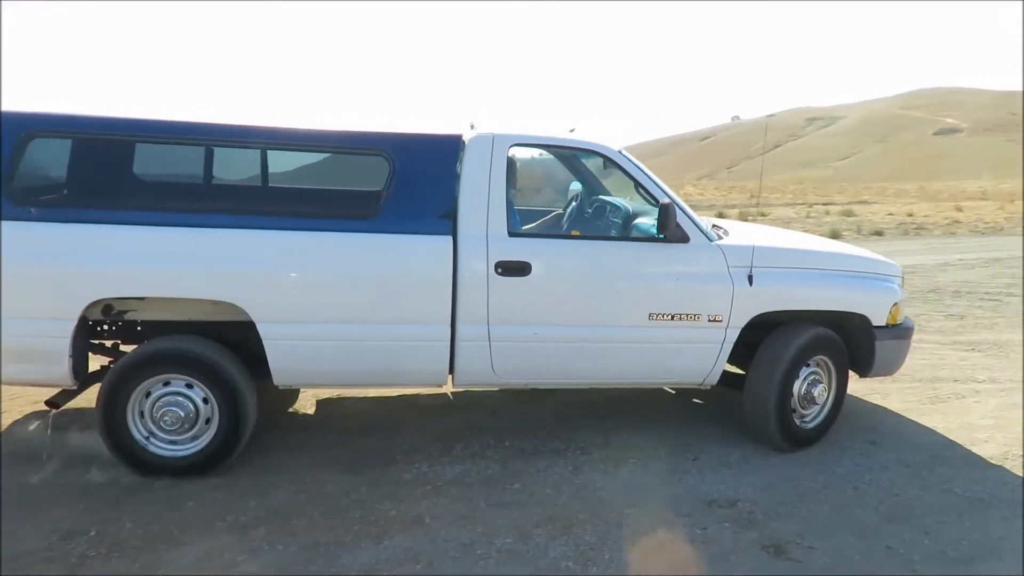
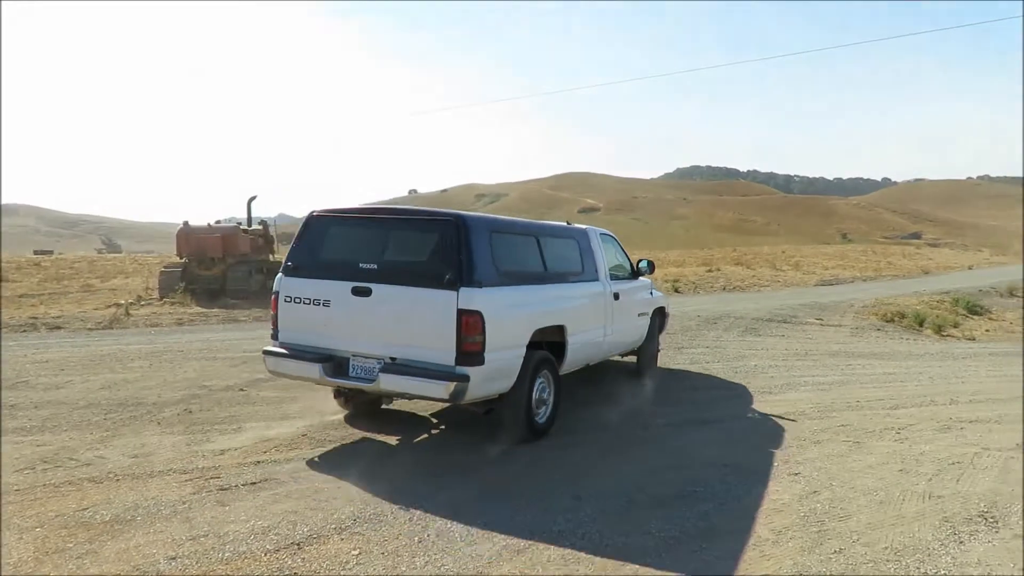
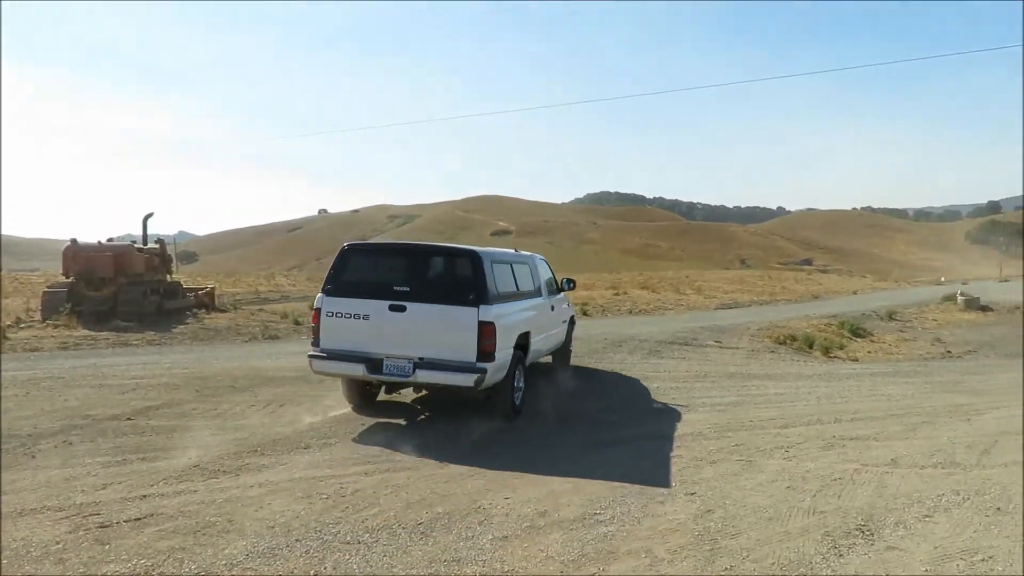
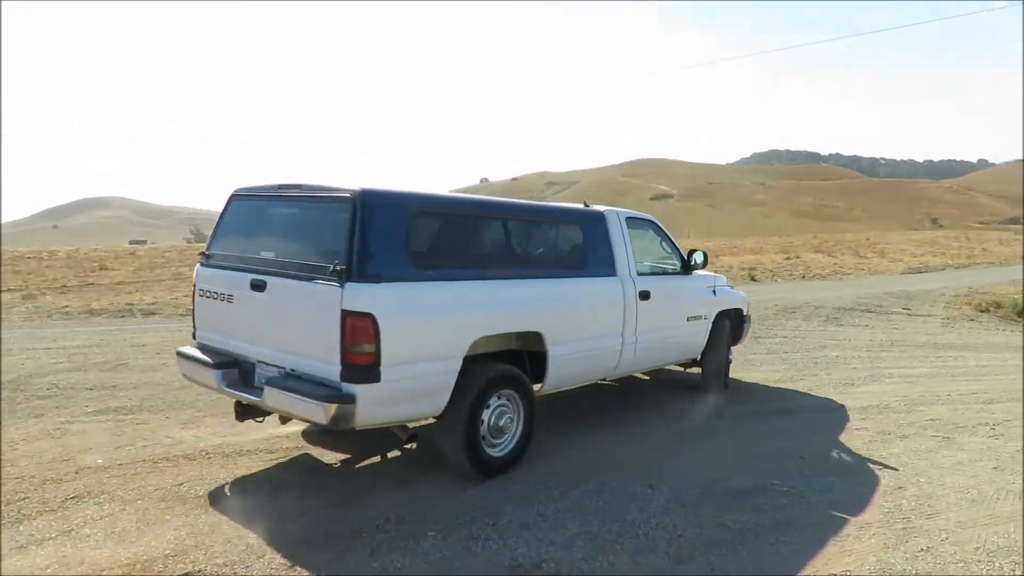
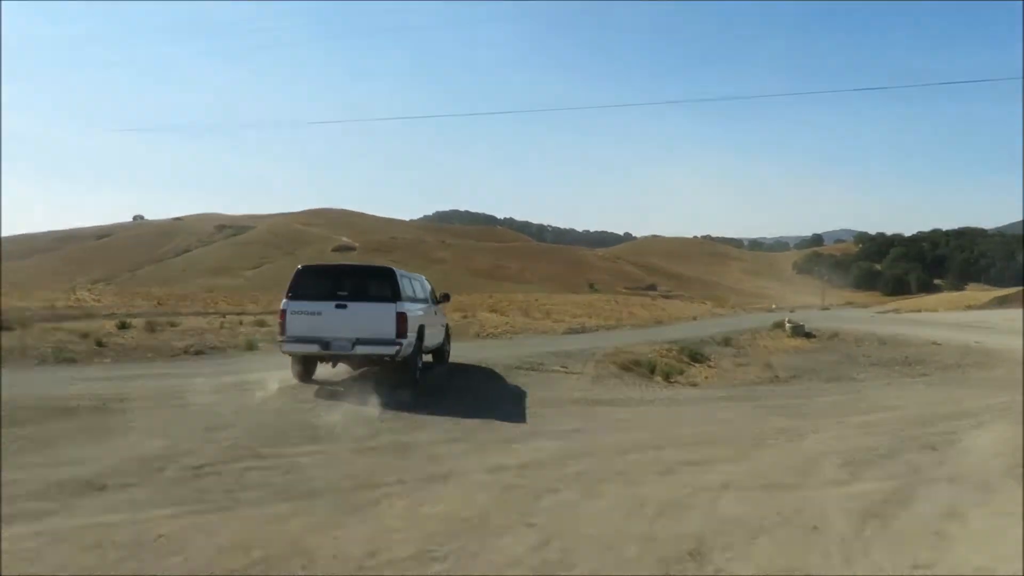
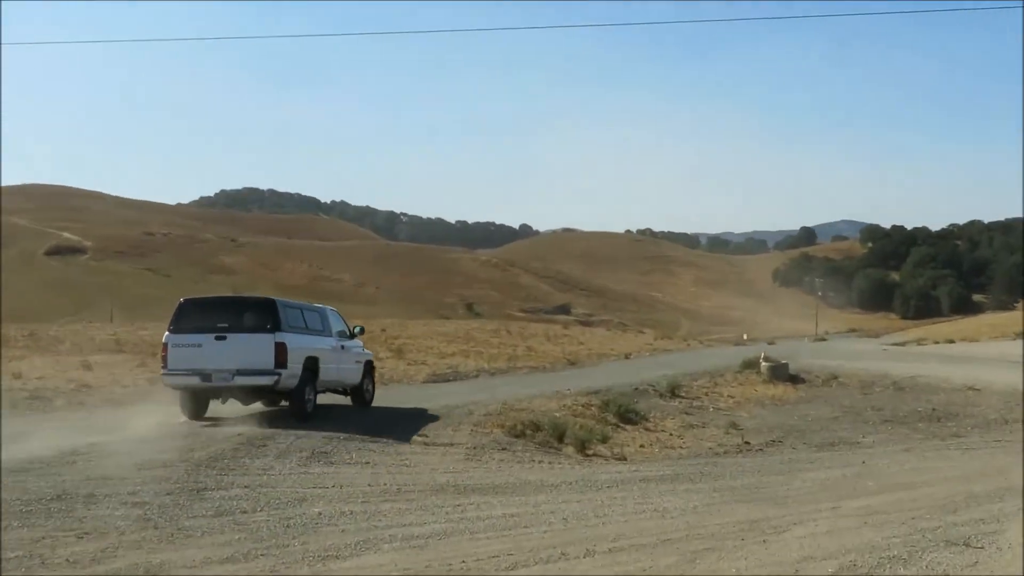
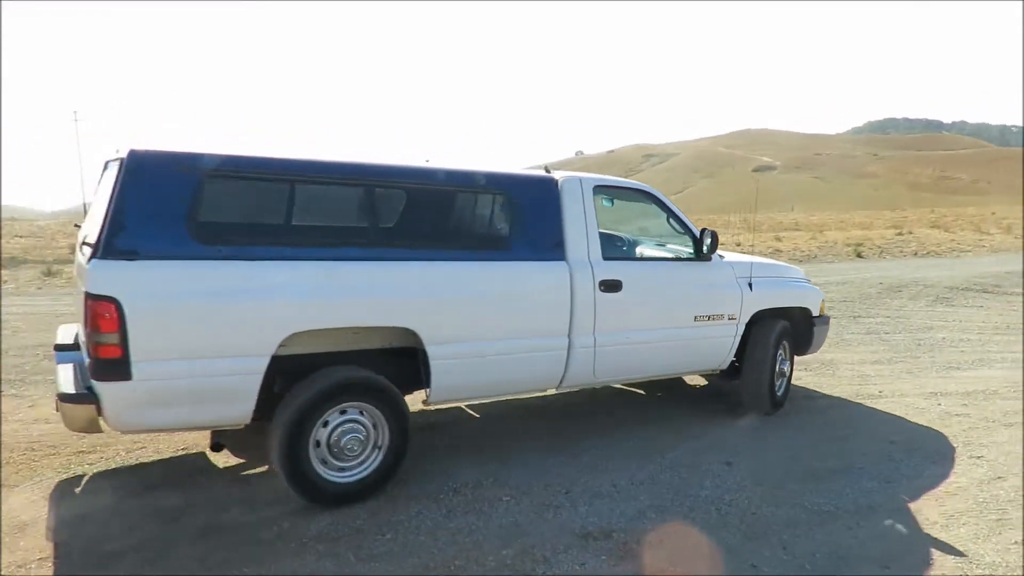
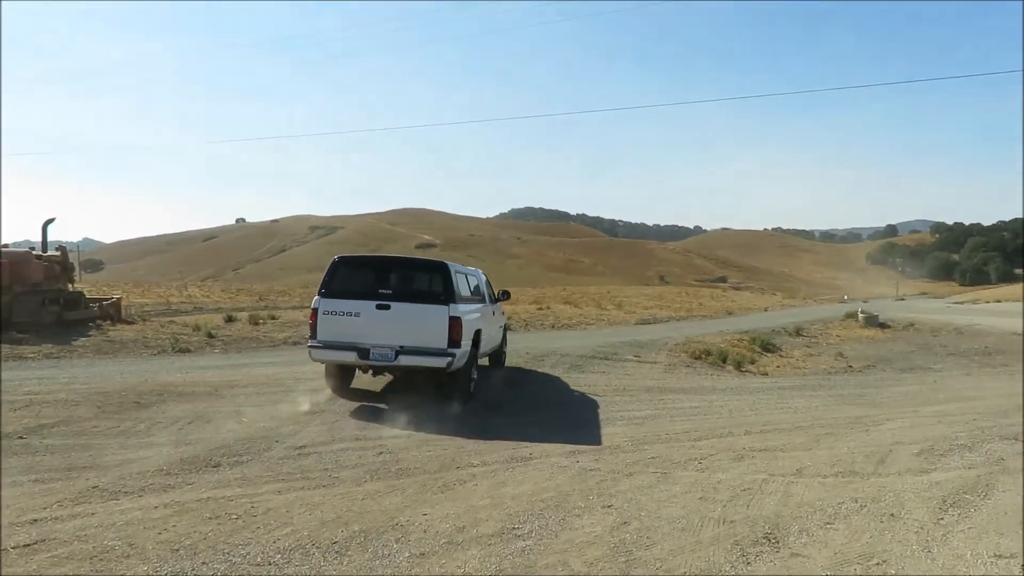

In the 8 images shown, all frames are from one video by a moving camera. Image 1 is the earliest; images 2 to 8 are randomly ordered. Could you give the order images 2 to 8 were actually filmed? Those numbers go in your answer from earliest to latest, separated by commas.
7, 4, 2, 3, 8, 5, 6
